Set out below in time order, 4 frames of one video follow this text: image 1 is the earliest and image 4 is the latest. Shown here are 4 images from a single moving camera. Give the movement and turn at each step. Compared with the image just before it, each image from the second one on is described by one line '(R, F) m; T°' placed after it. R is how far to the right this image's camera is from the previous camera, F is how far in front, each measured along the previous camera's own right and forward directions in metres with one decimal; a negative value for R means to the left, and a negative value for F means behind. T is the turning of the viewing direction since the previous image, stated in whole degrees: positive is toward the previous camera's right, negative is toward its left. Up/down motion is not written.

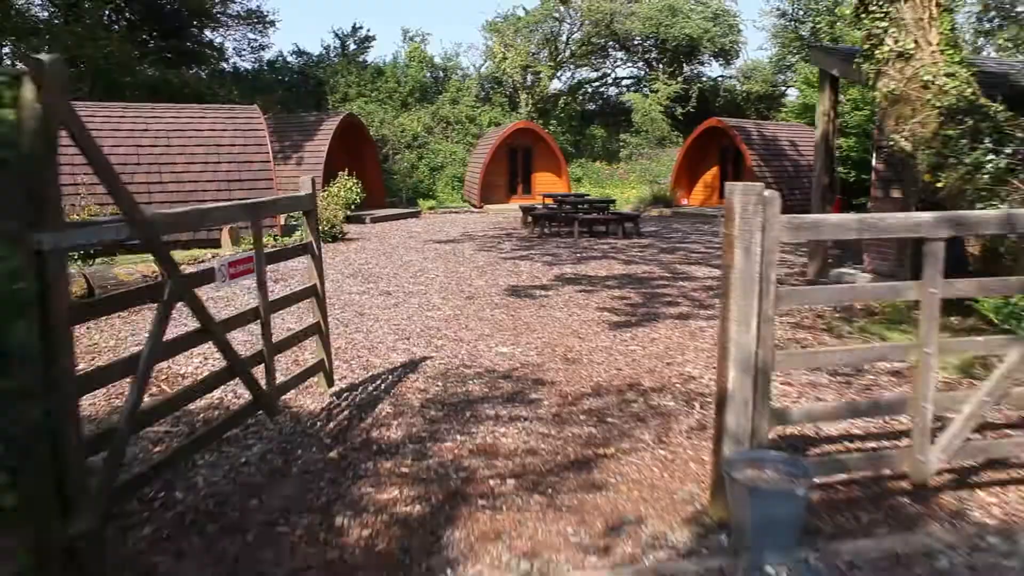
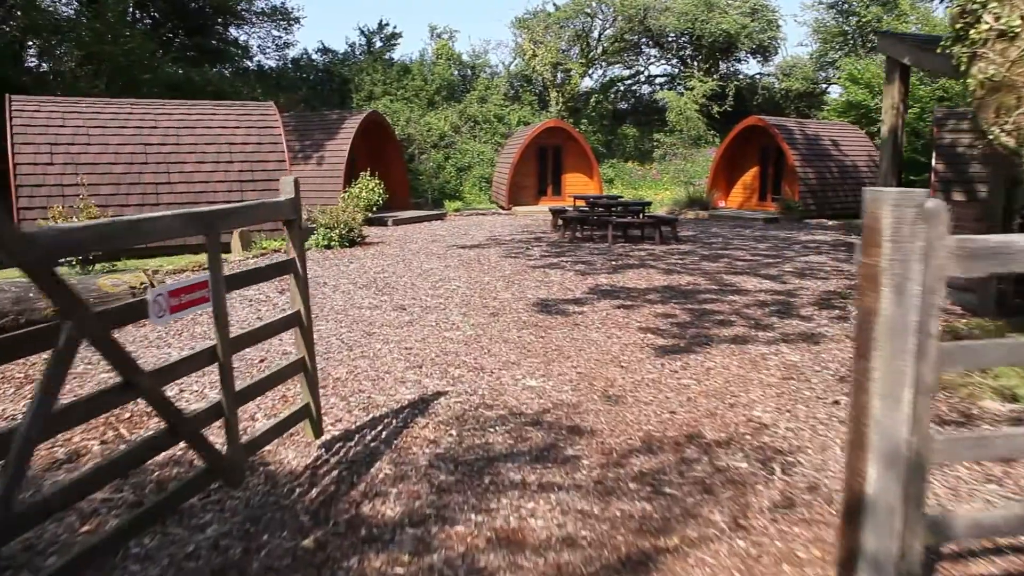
(0.0, +0.9) m; -2°
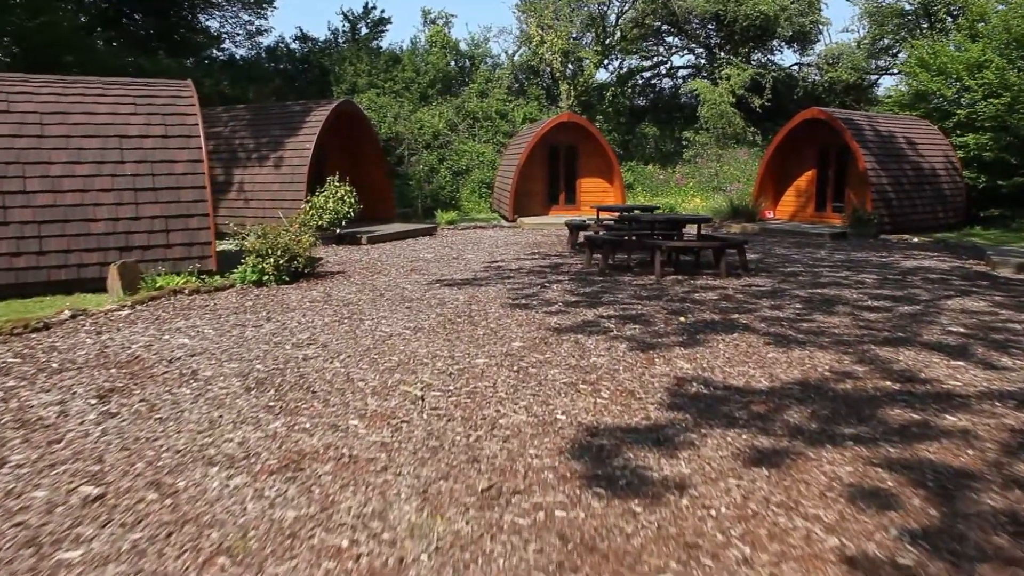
(-0.1, +3.9) m; 0°
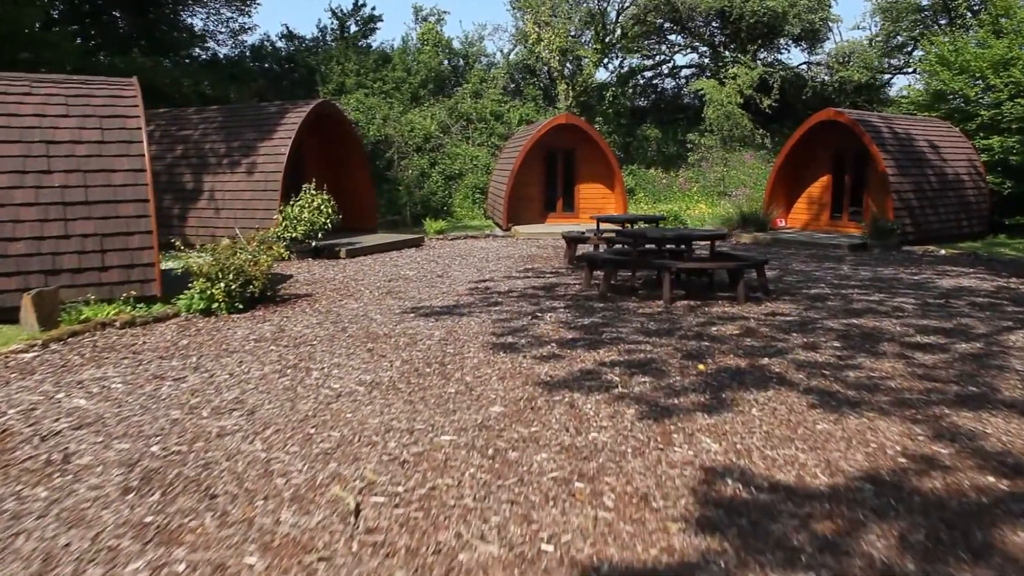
(+0.1, +1.2) m; 0°
